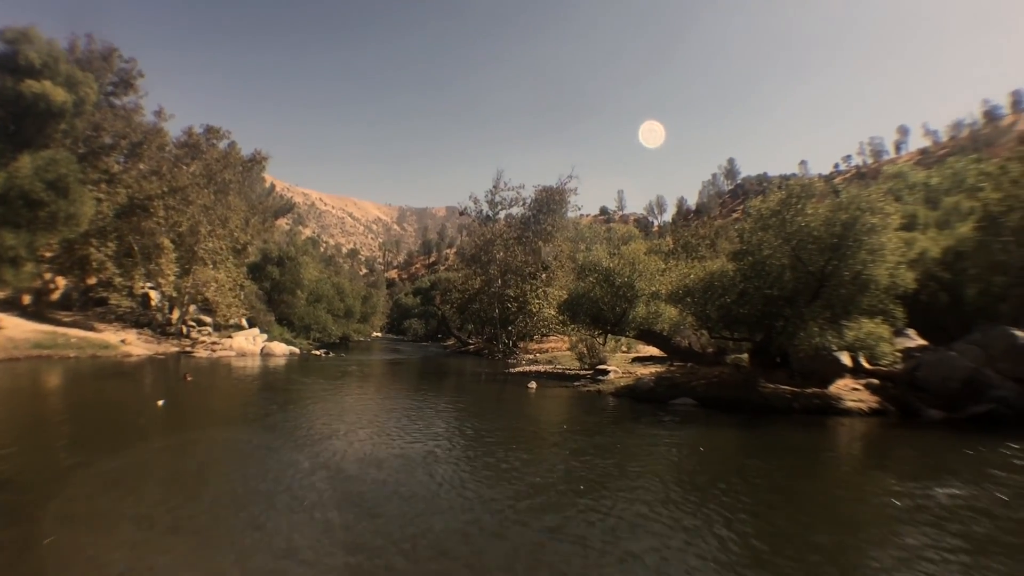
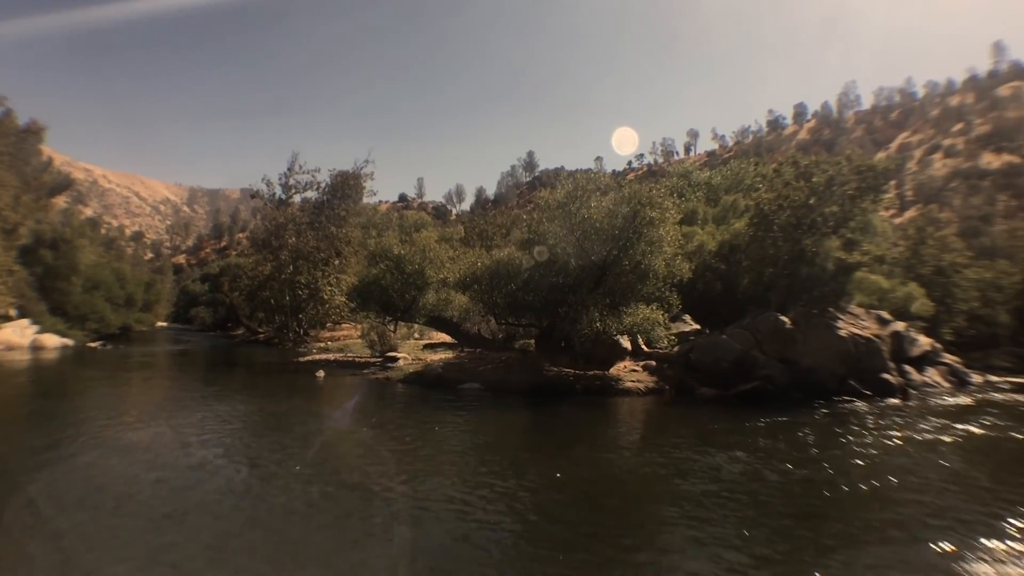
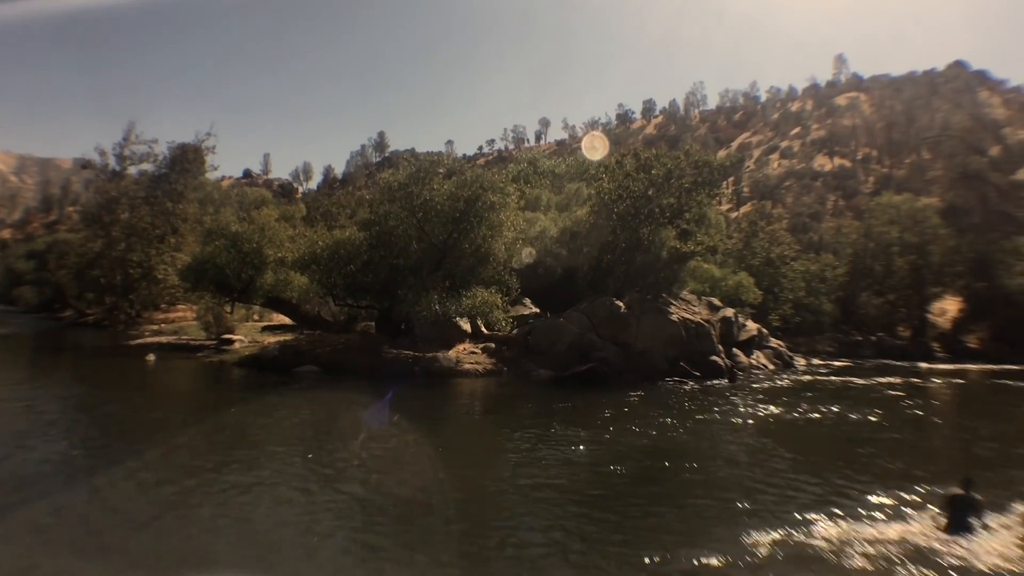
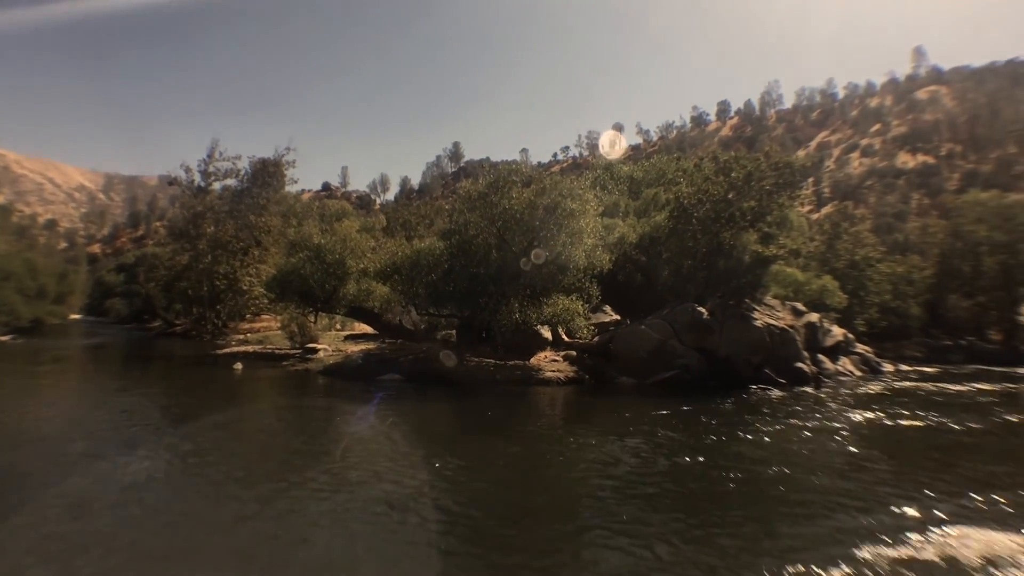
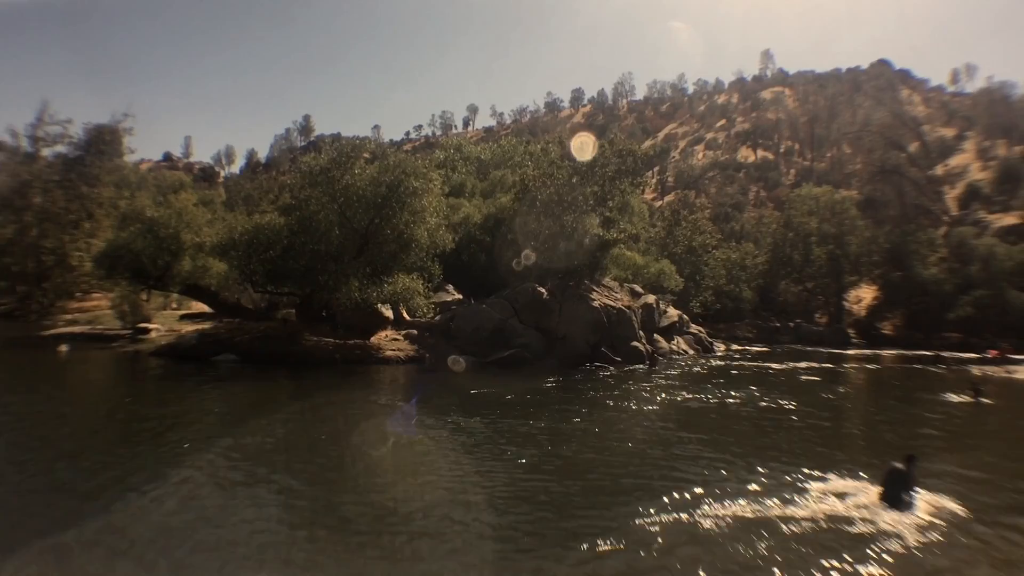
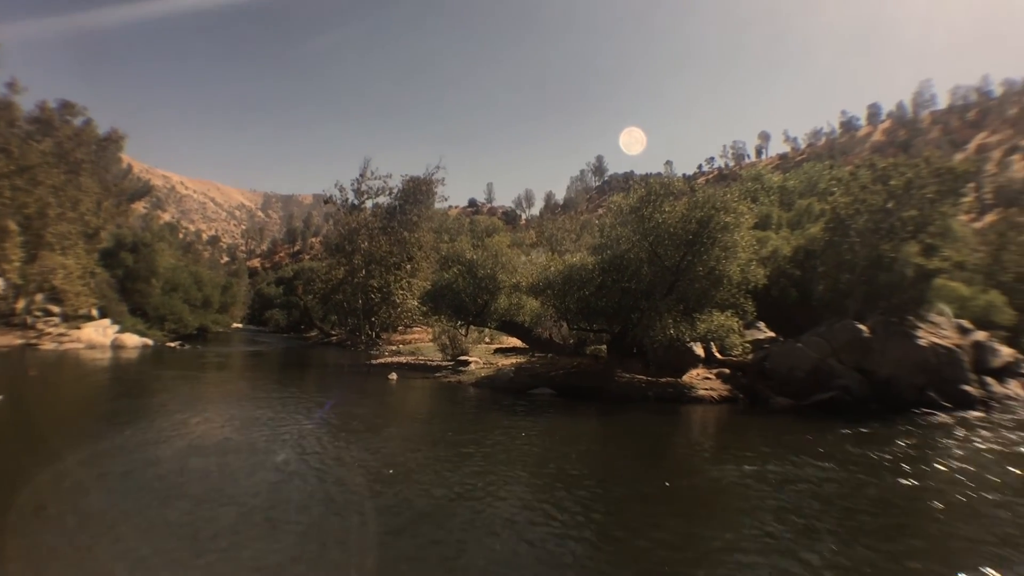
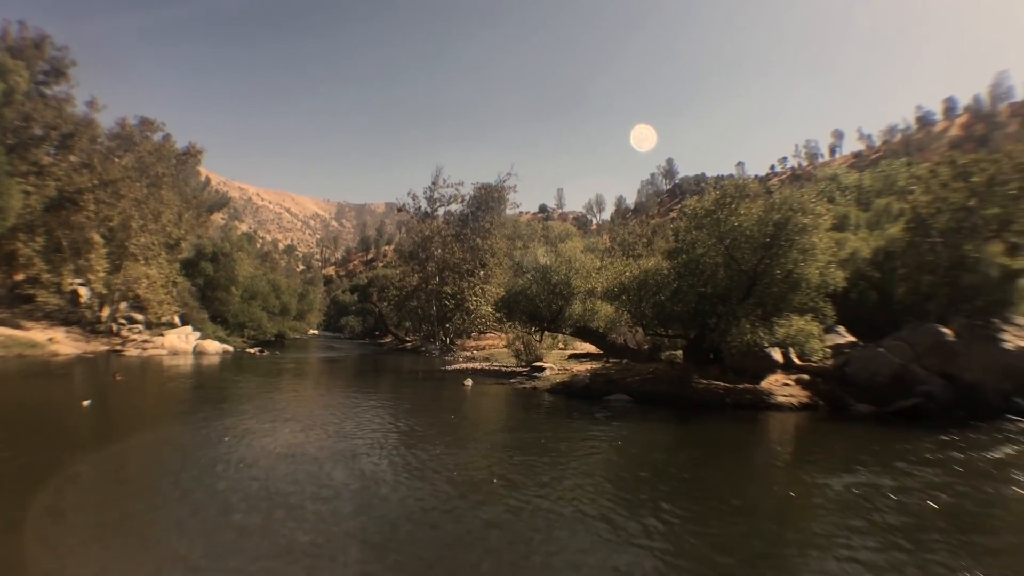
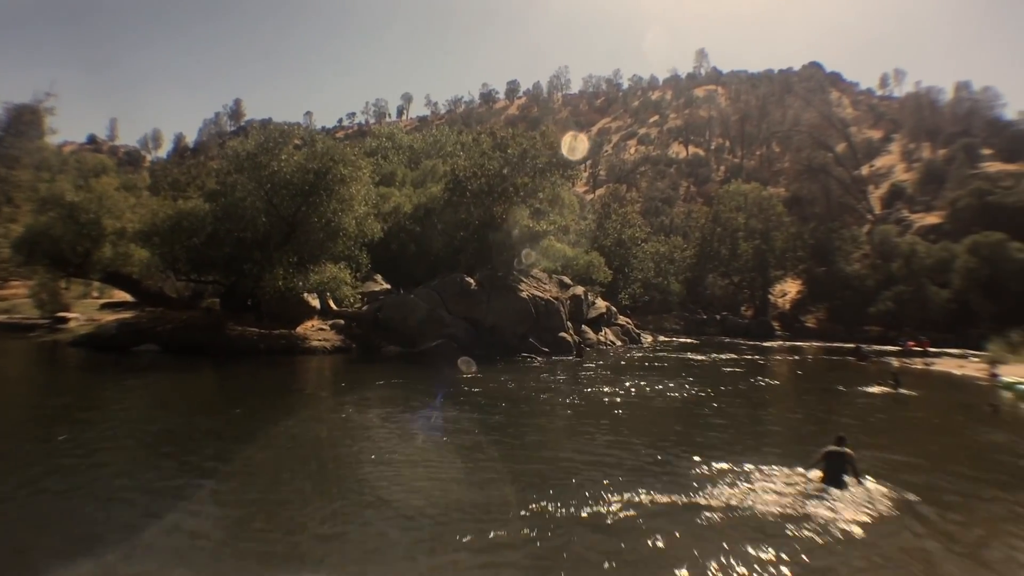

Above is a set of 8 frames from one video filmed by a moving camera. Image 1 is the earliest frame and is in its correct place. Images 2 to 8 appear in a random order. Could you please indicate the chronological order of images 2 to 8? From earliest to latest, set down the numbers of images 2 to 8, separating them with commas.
7, 6, 2, 4, 3, 5, 8
